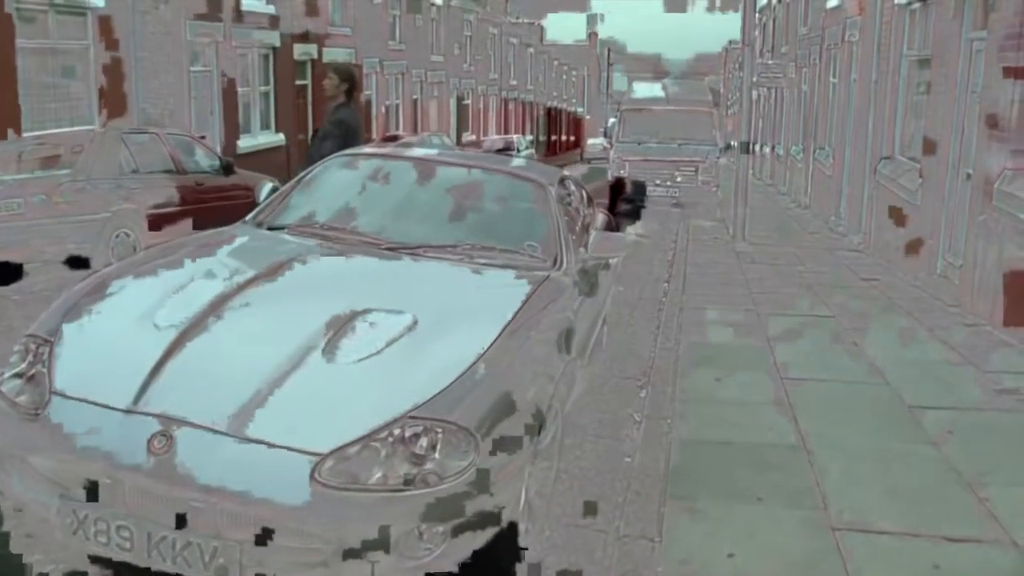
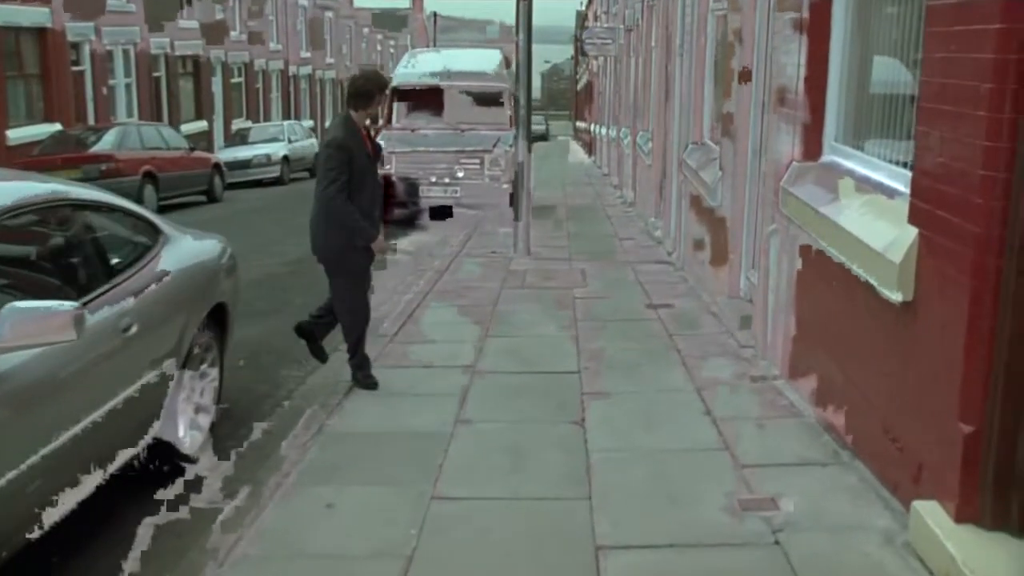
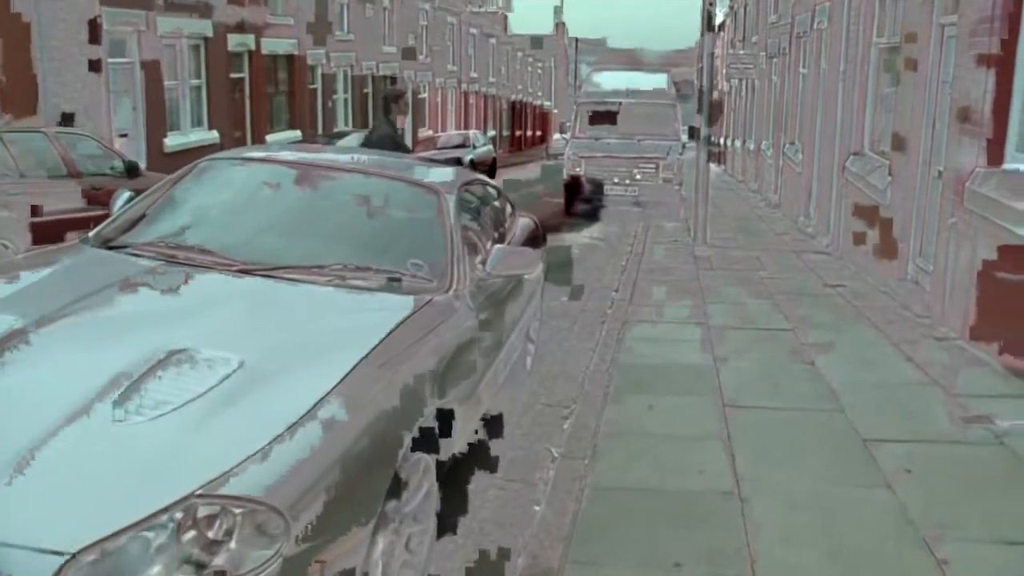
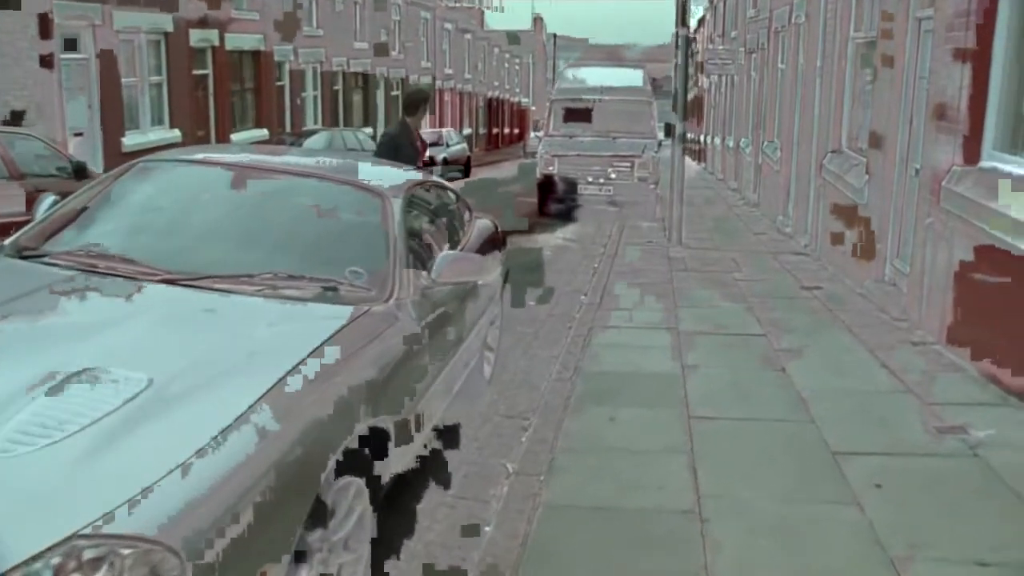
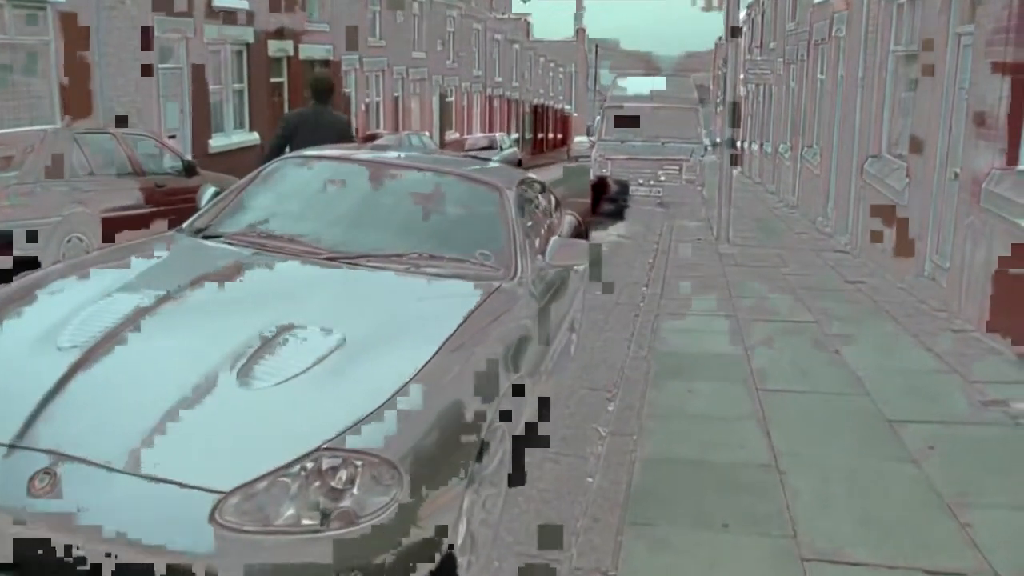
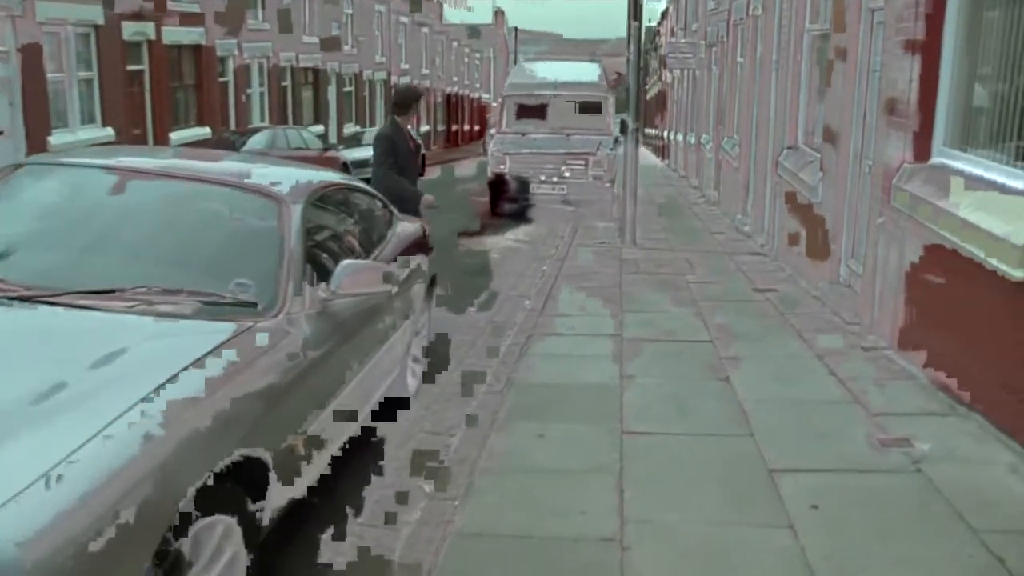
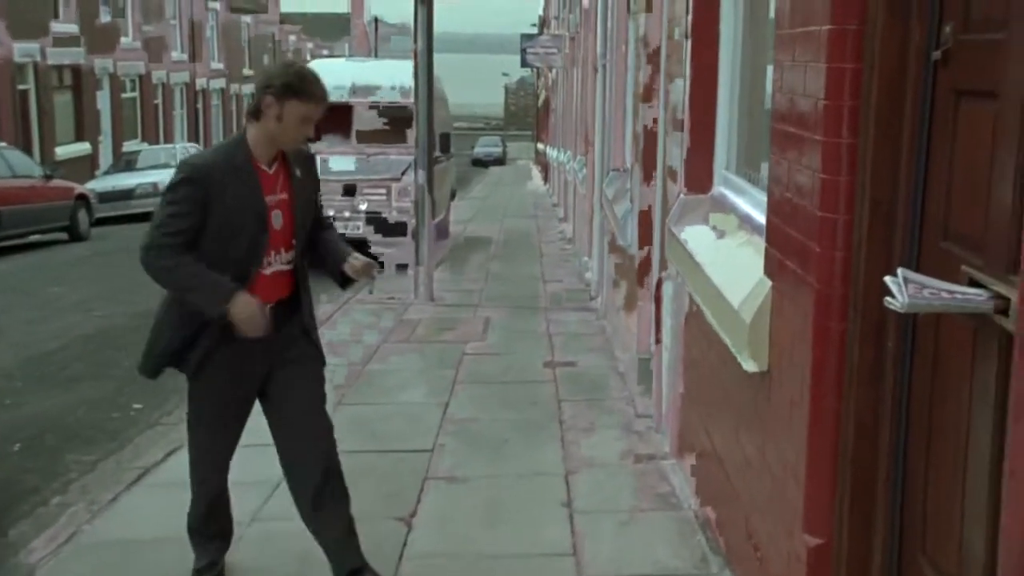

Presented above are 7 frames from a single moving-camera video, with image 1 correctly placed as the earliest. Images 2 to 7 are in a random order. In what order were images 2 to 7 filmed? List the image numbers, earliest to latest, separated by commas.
5, 3, 4, 6, 2, 7
